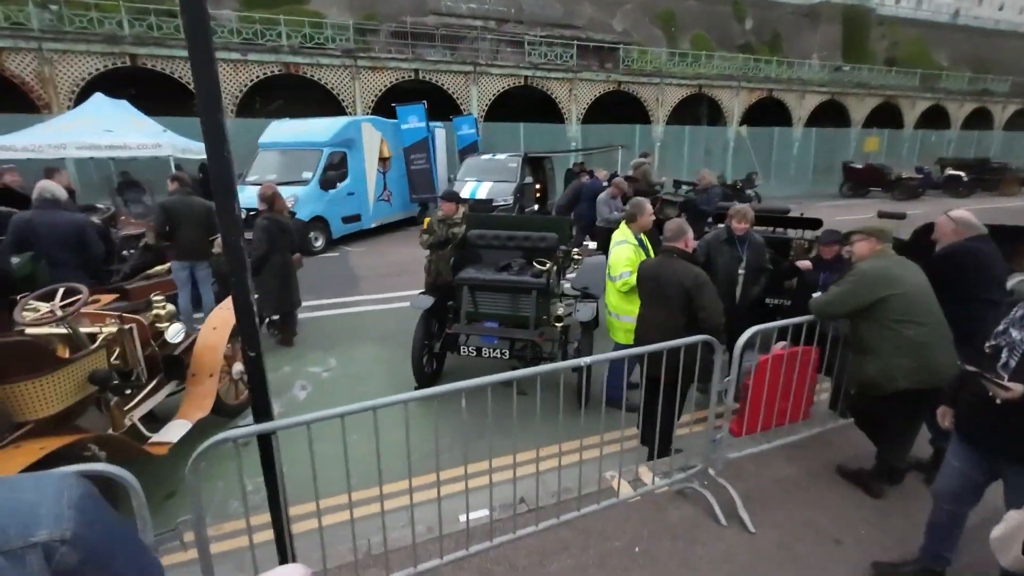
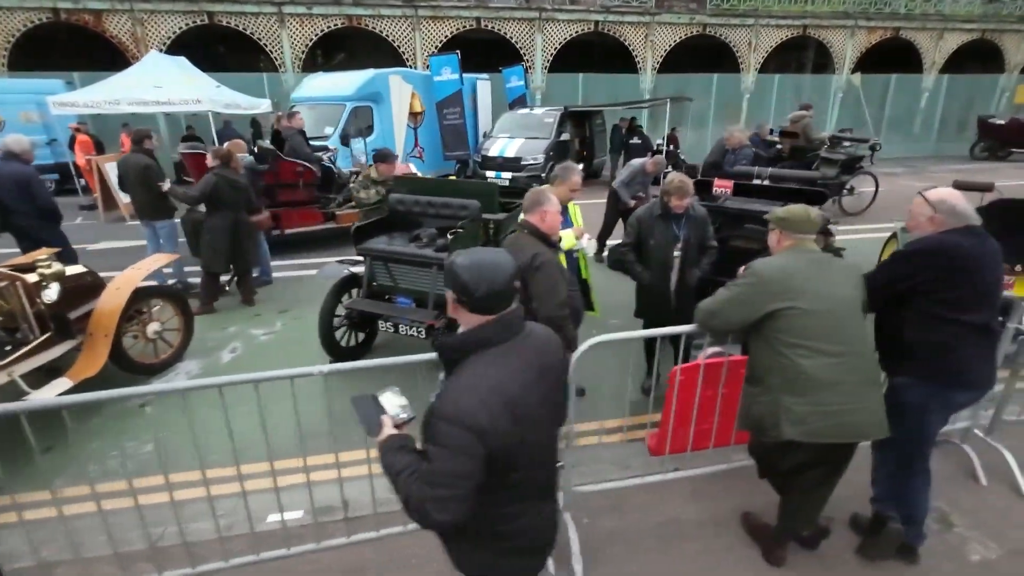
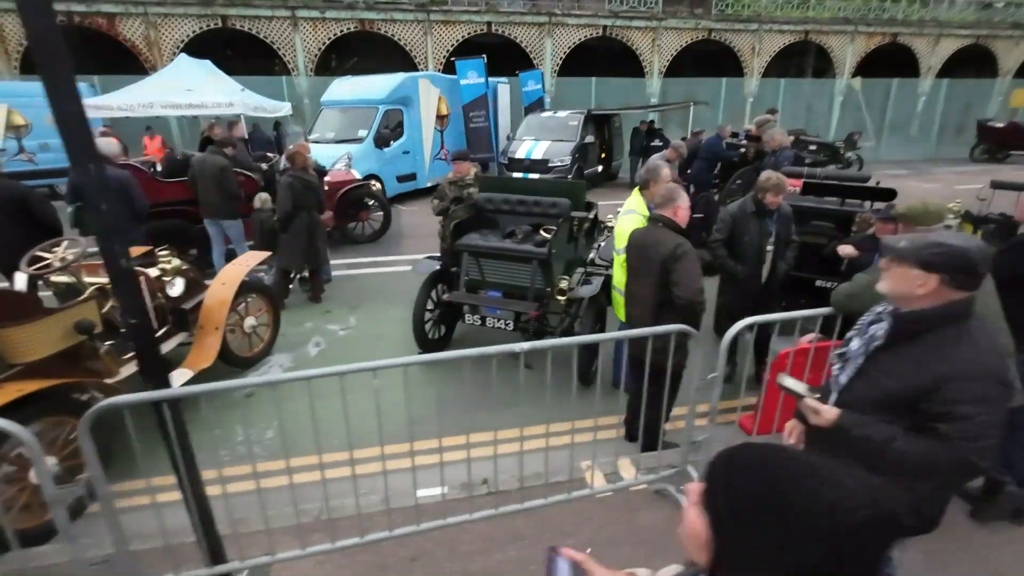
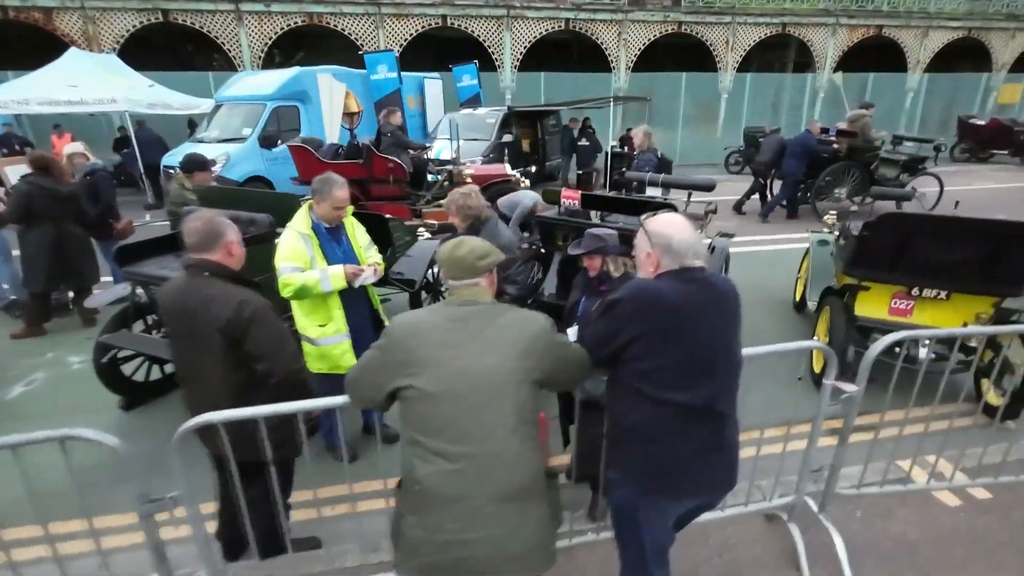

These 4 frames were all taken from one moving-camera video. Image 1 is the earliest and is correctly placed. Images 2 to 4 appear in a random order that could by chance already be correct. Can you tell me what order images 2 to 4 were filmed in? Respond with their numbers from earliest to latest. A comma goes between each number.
3, 2, 4
